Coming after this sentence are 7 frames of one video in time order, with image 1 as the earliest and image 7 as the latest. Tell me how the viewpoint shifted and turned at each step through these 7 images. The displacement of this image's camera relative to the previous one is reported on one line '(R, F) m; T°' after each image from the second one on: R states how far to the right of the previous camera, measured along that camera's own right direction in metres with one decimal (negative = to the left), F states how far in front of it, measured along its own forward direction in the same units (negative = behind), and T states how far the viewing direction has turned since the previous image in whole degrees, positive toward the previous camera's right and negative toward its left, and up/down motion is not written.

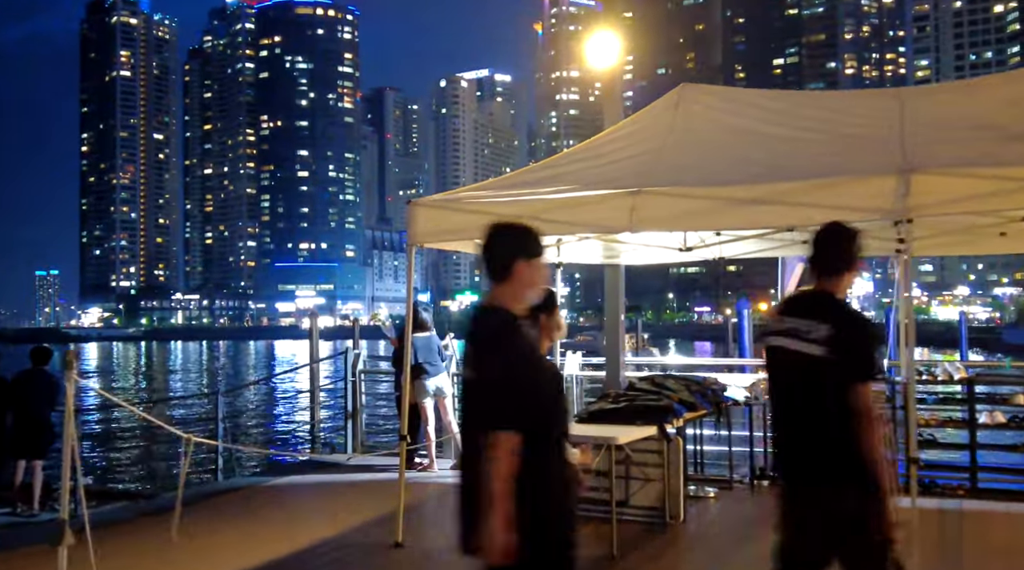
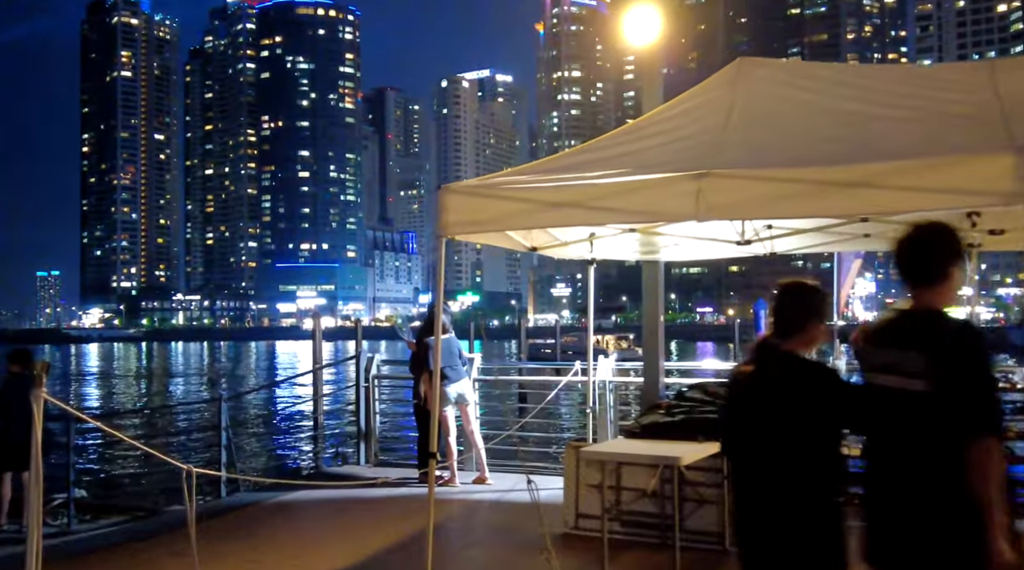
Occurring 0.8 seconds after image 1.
(-0.3, +0.8) m; 0°
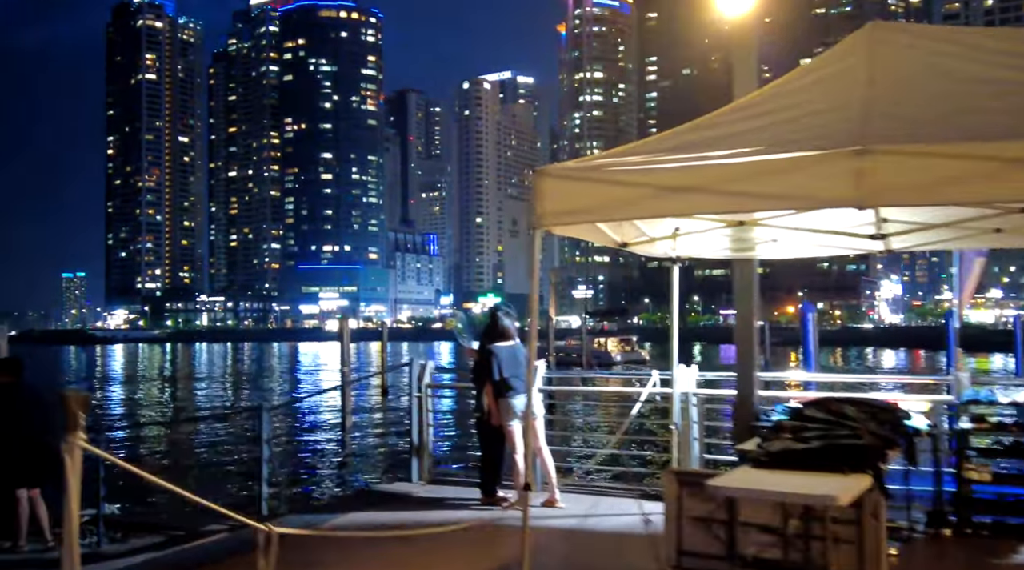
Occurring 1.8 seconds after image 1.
(-0.5, +0.9) m; -1°
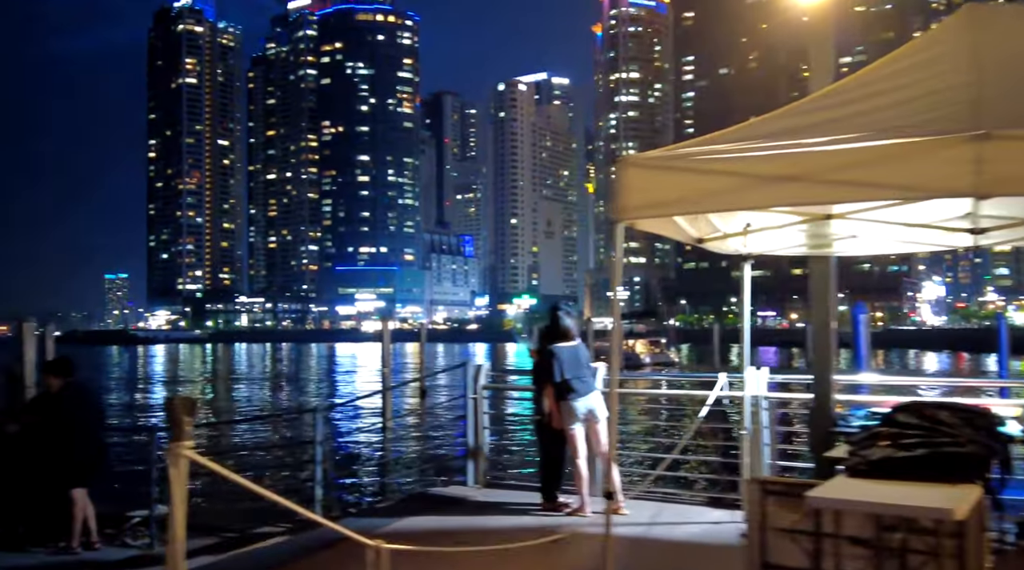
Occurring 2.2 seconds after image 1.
(-0.2, +0.3) m; -2°
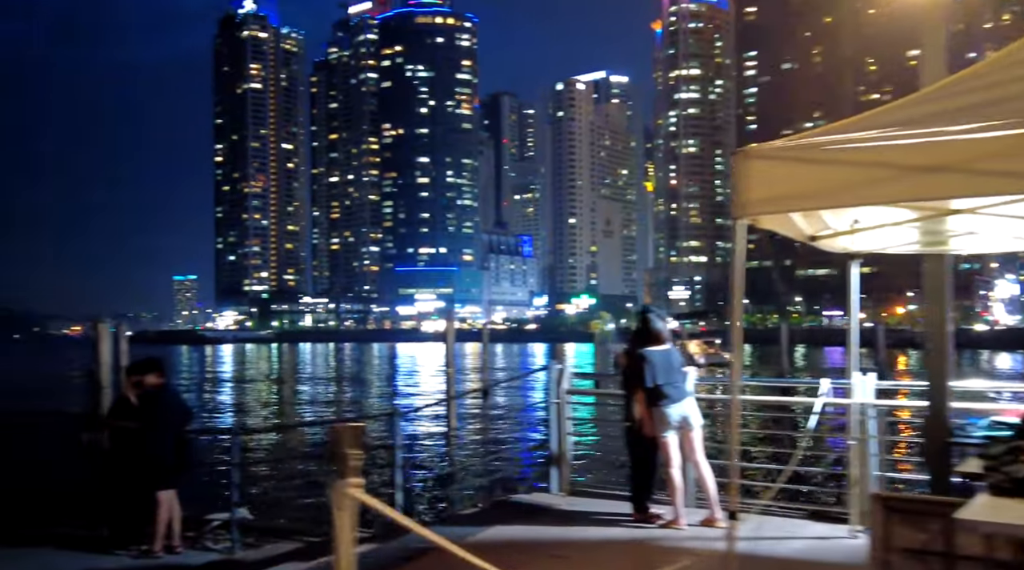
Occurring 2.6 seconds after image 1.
(-0.3, +0.3) m; -3°
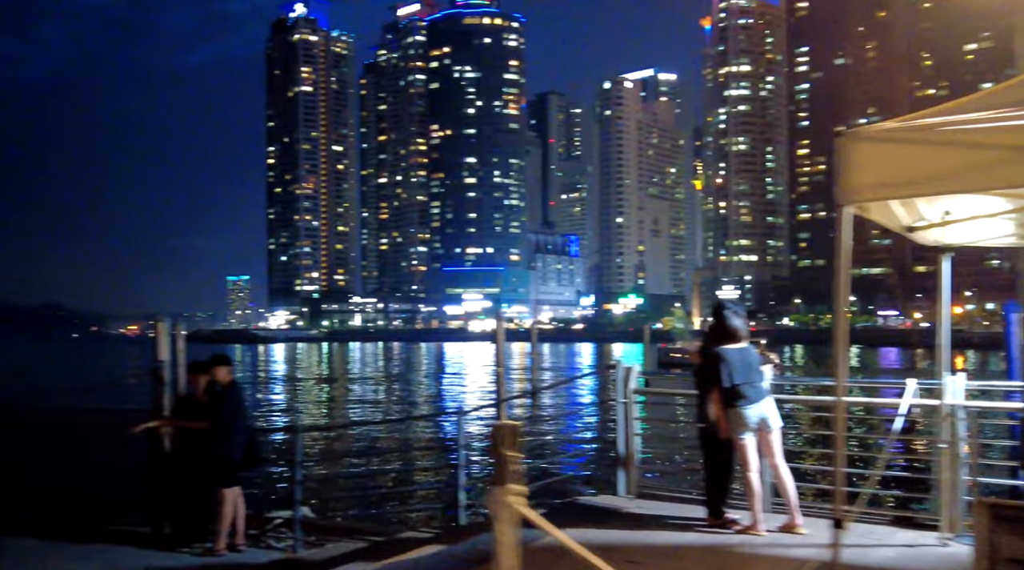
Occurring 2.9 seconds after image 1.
(-0.2, +0.2) m; -3°
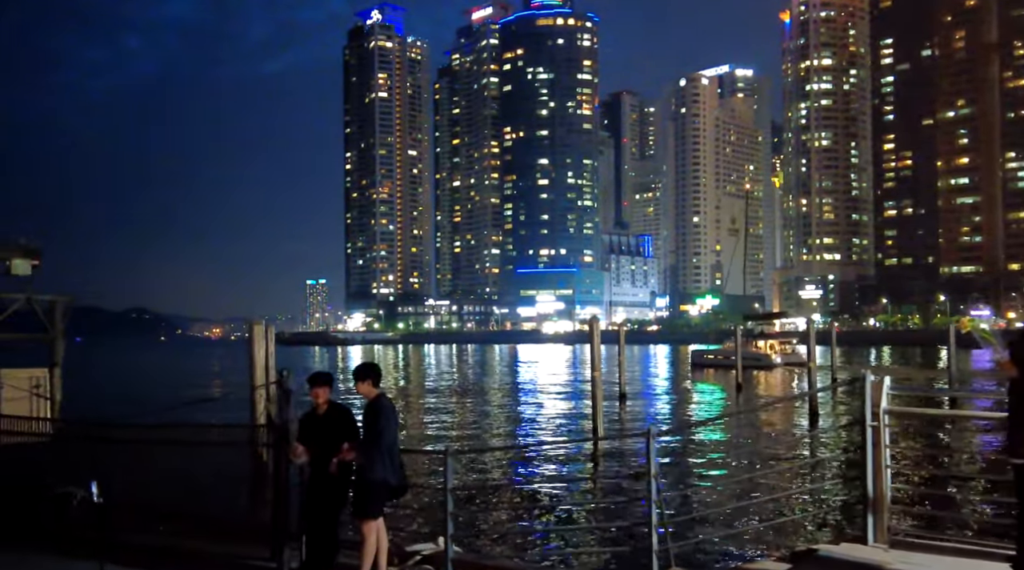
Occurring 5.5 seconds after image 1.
(-1.1, +1.9) m; -4°
